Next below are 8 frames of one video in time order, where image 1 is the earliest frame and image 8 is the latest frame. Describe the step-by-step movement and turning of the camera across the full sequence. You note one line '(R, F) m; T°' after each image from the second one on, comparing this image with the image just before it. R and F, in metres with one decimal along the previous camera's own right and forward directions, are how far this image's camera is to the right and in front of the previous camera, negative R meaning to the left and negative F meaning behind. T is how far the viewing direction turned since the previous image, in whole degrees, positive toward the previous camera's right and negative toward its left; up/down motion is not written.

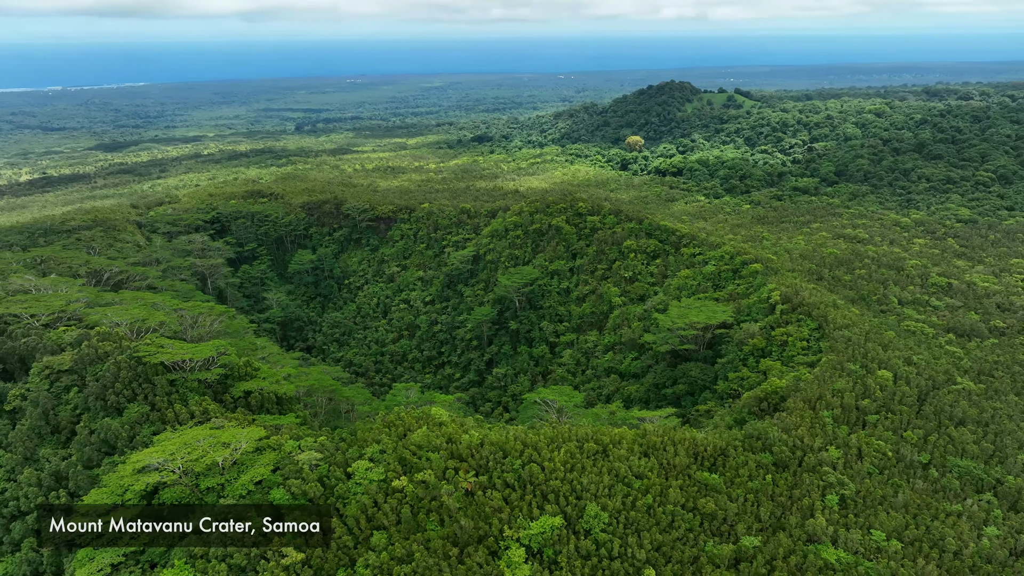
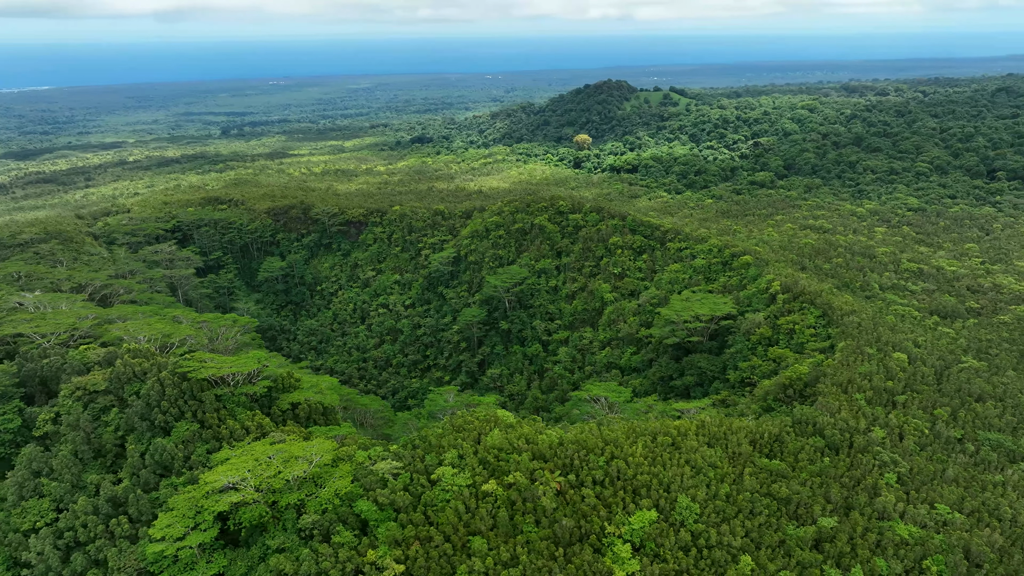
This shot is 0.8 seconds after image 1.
(-2.9, +0.2) m; +5°
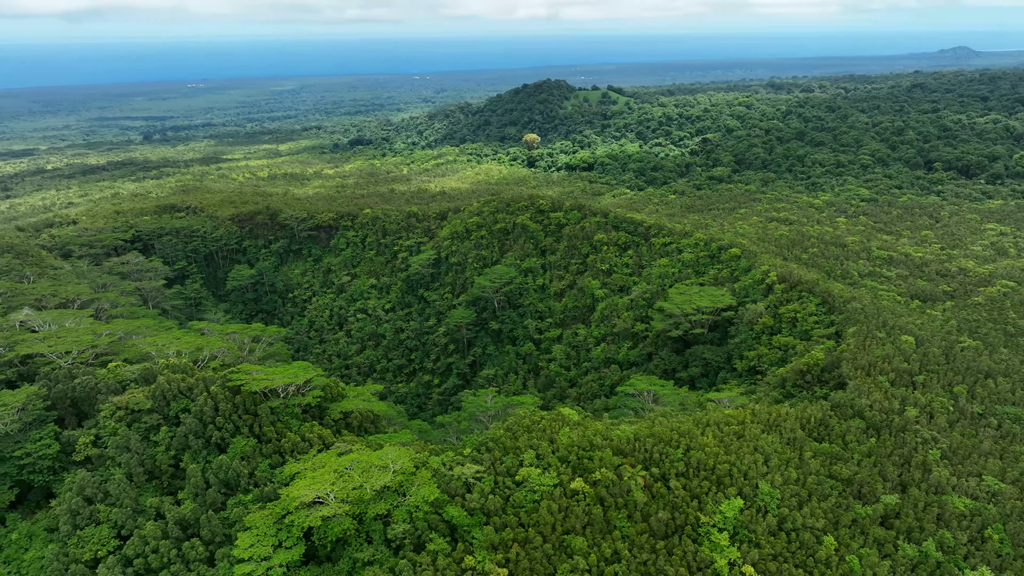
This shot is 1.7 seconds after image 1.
(-2.8, +0.1) m; +5°
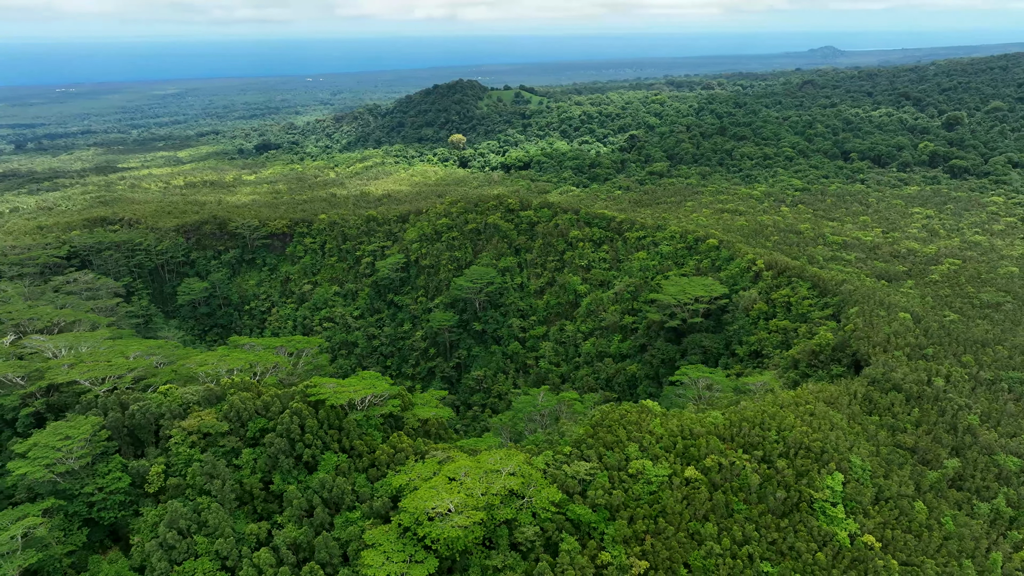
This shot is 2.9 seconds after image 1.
(-3.9, +0.3) m; +7°
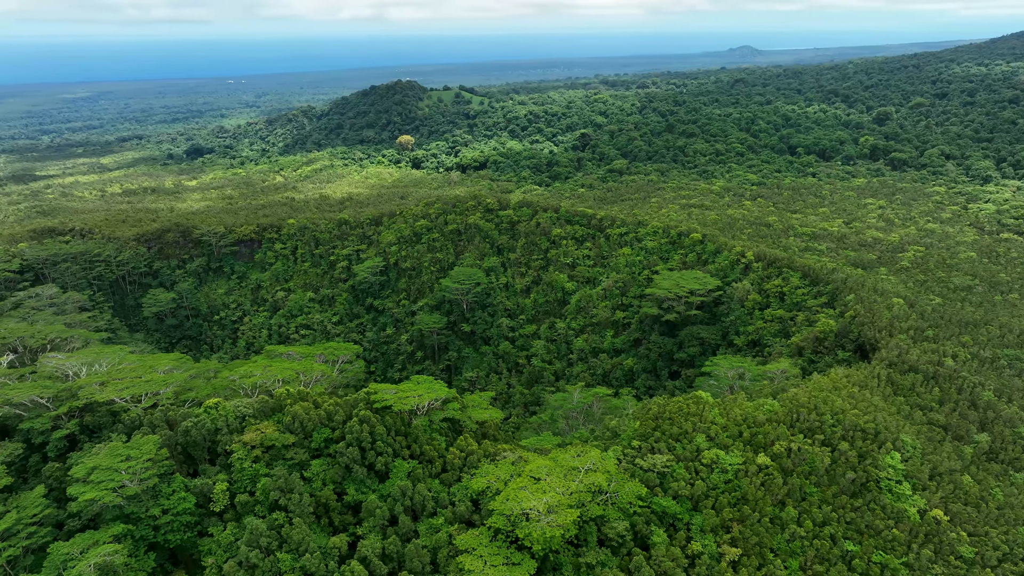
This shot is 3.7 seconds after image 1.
(-2.7, +0.2) m; +5°
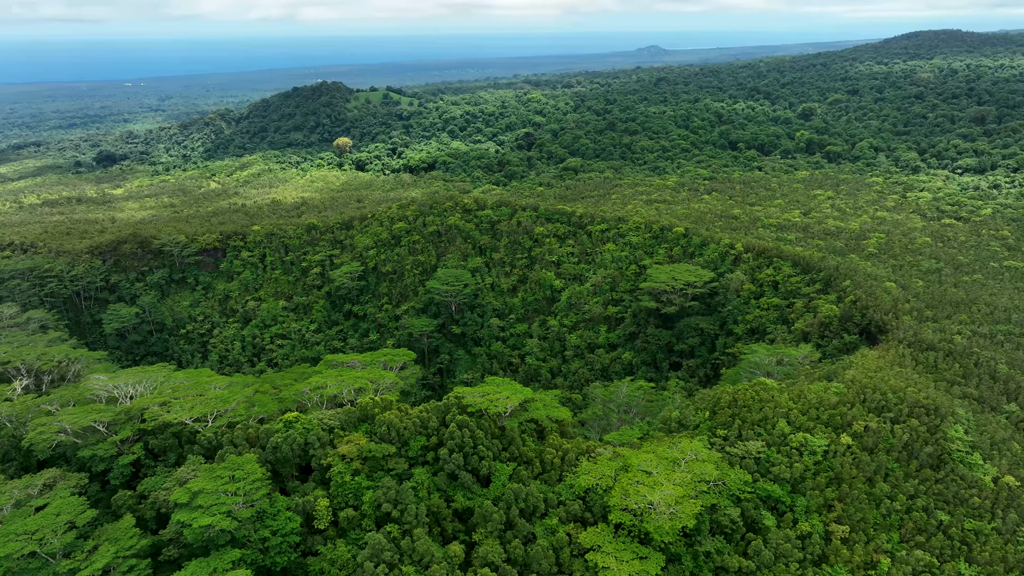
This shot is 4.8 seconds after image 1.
(-3.4, +0.2) m; +6°
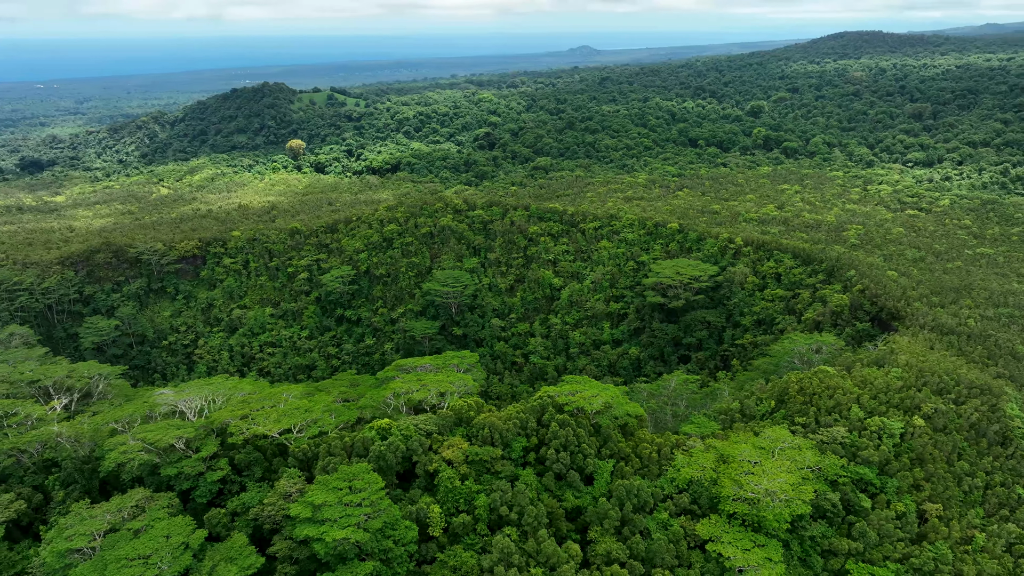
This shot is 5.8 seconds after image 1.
(-3.1, +0.2) m; +5°
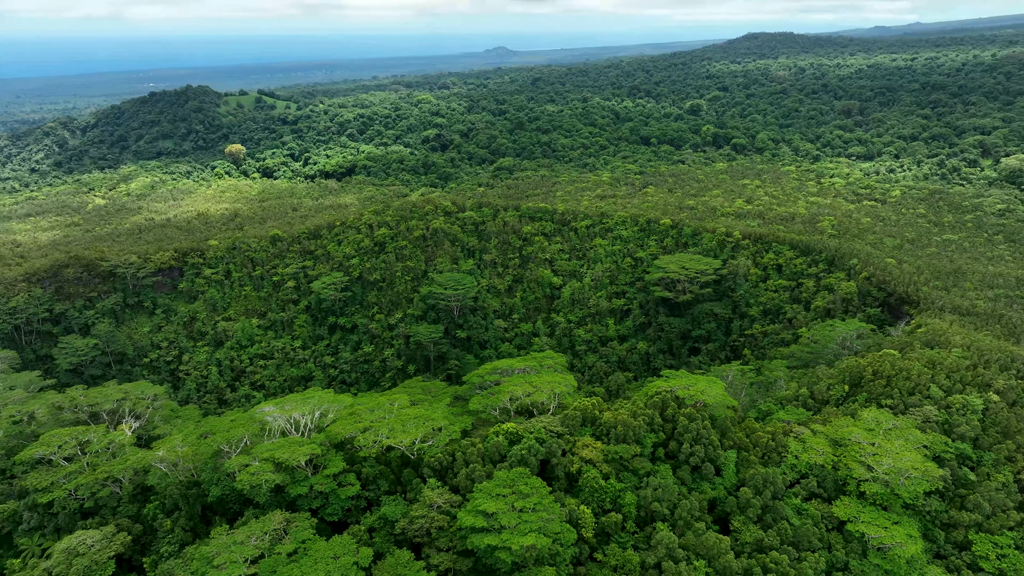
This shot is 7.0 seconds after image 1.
(-3.9, +0.3) m; +6°
